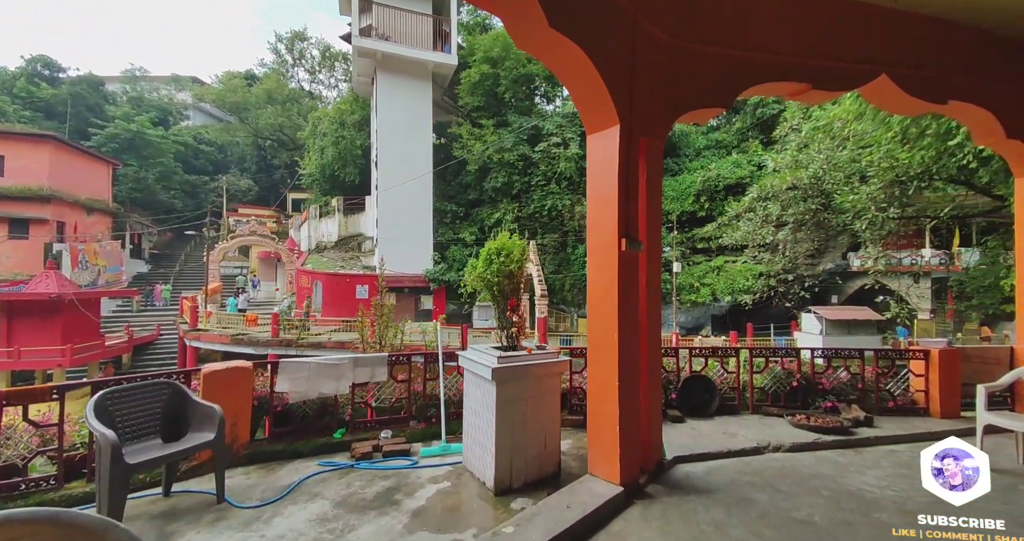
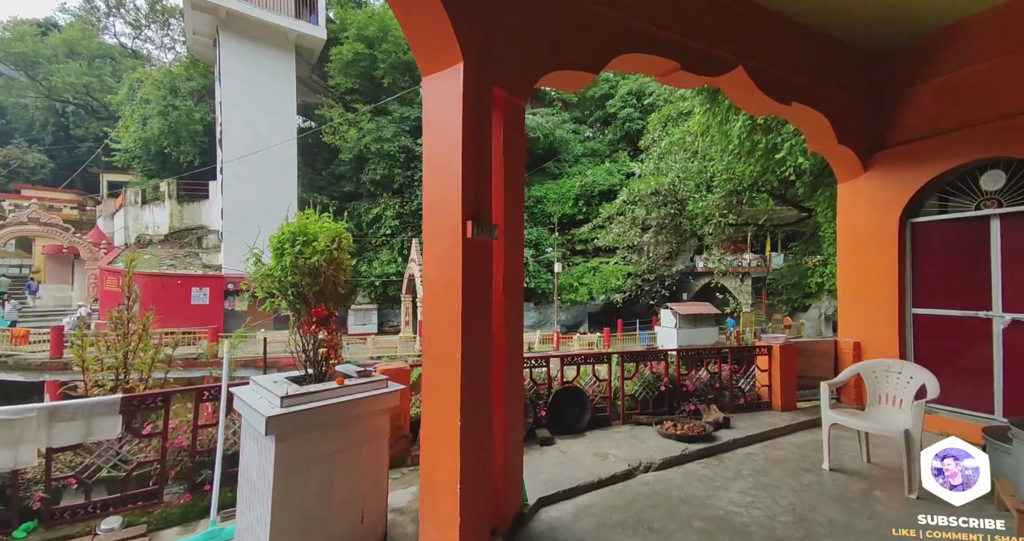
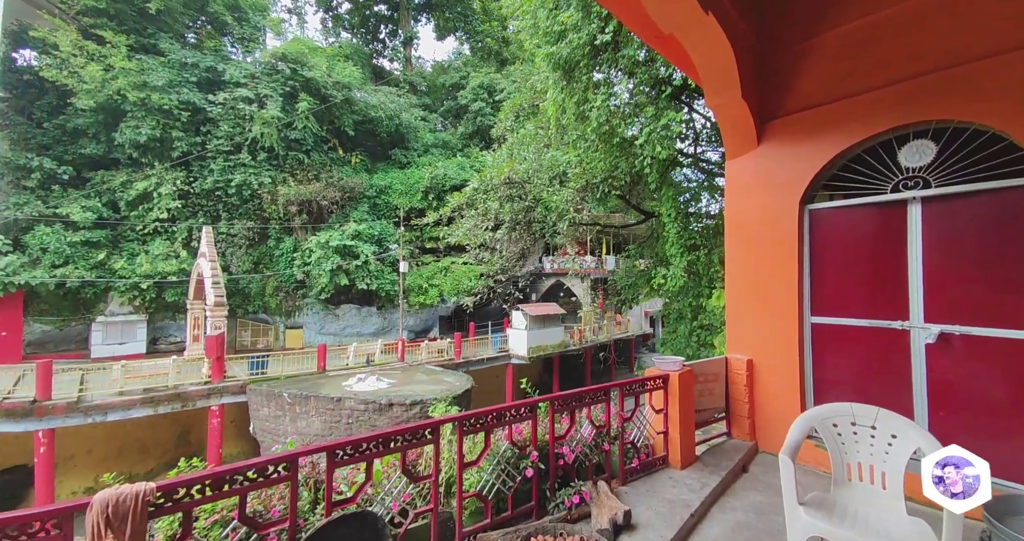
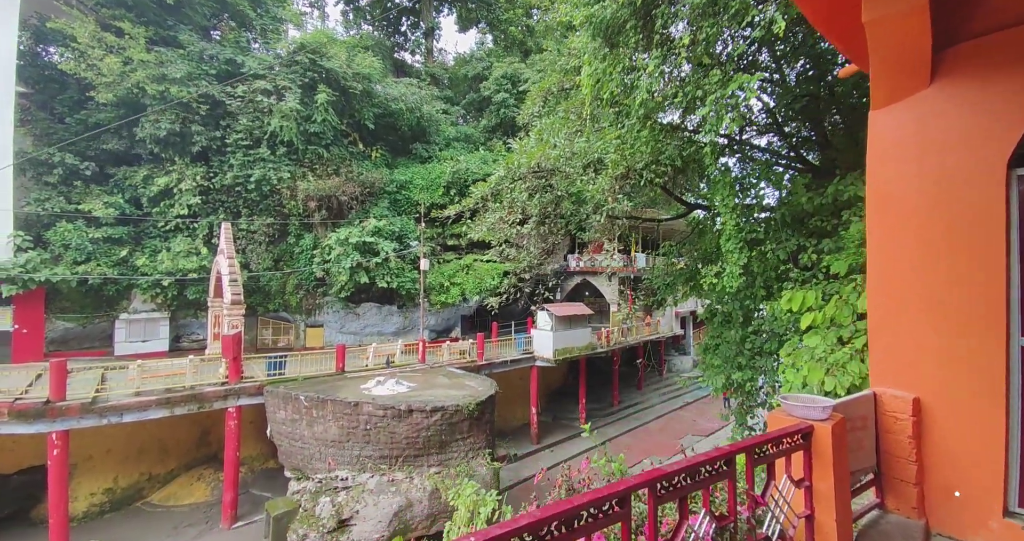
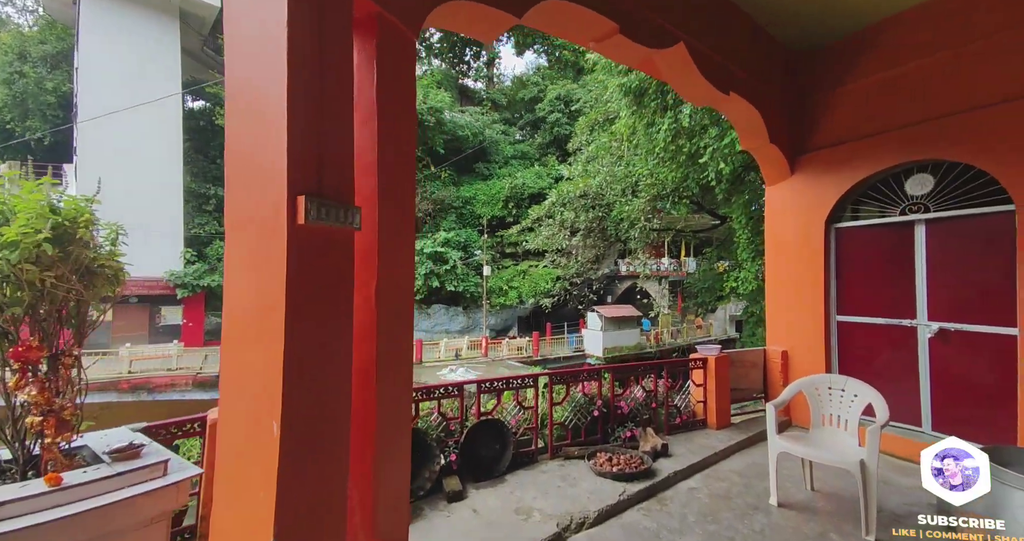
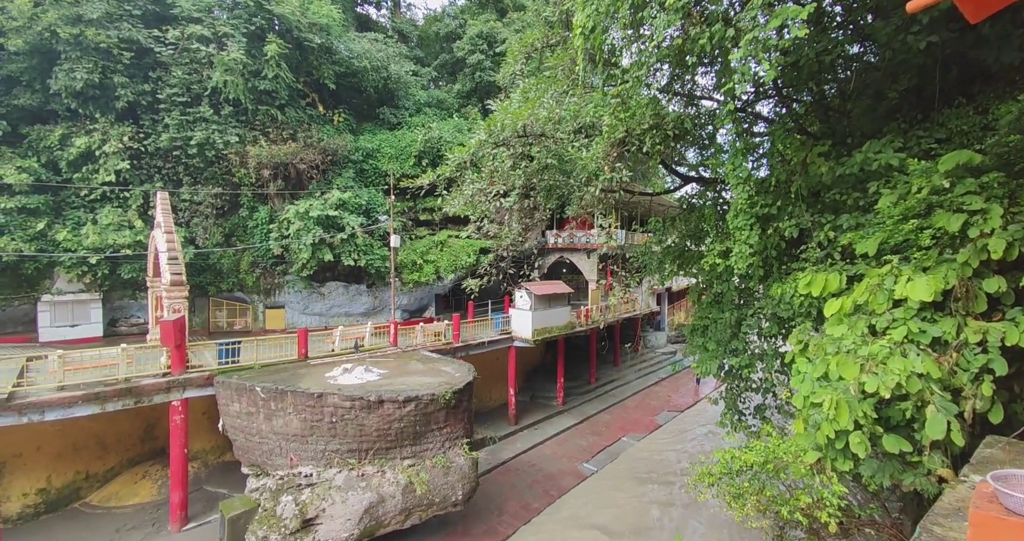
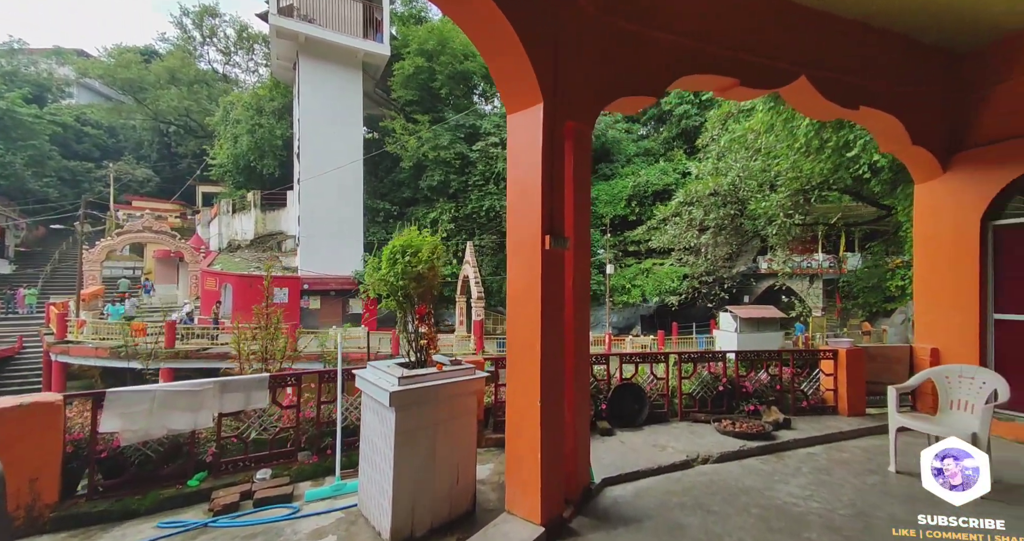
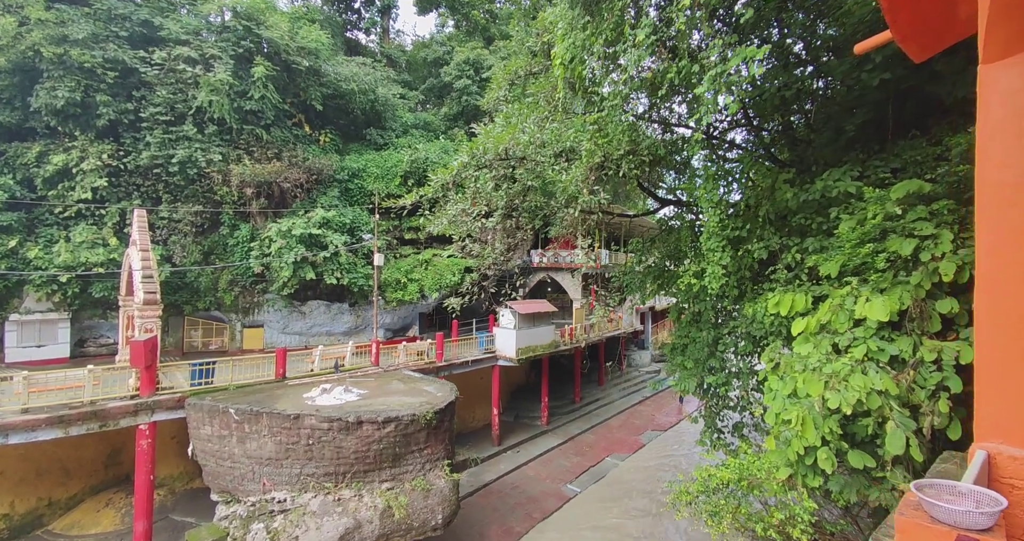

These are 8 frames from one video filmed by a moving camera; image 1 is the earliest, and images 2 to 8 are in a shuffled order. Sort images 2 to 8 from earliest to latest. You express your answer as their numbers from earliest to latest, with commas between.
7, 2, 5, 3, 4, 8, 6
